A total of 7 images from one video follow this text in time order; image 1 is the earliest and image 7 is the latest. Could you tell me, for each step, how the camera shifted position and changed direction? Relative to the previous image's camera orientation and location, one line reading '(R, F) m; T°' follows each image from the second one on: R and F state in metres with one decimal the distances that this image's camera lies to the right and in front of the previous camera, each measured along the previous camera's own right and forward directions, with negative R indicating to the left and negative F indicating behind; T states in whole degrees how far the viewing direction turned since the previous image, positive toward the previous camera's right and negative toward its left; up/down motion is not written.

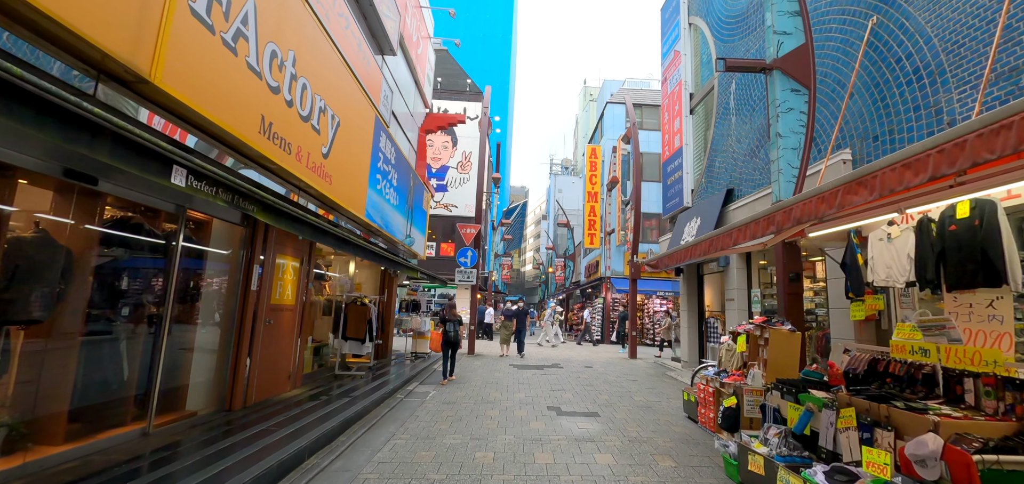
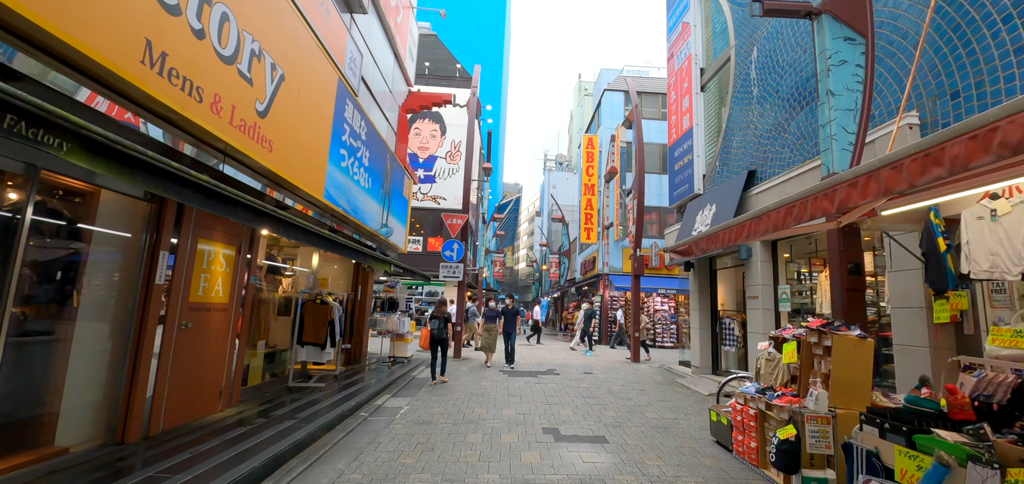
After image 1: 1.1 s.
(+0.1, +1.3) m; +1°
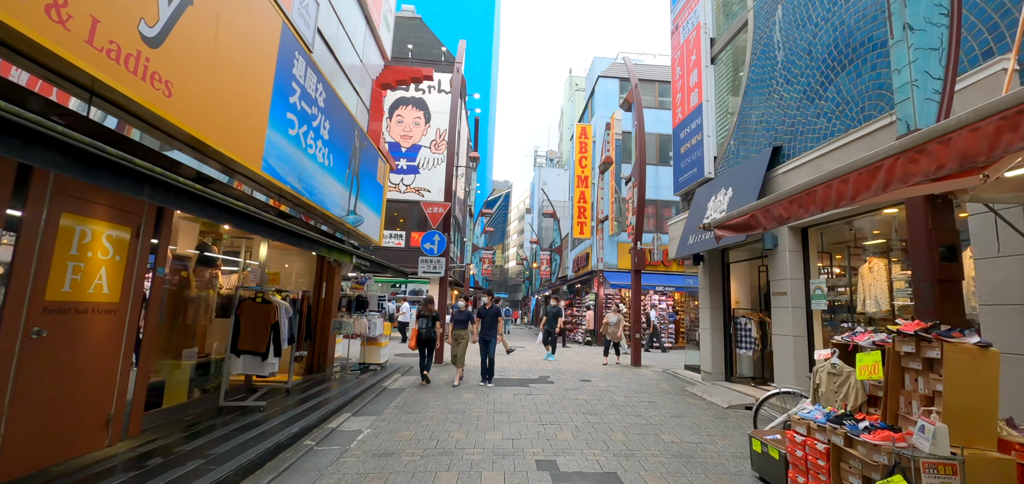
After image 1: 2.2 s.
(+0.1, +1.2) m; +1°
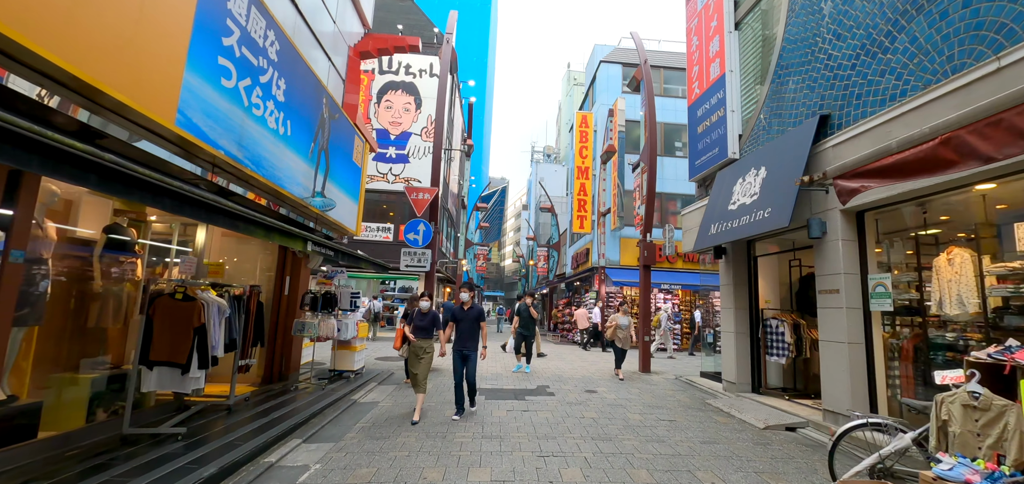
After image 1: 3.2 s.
(0.0, +1.2) m; 0°
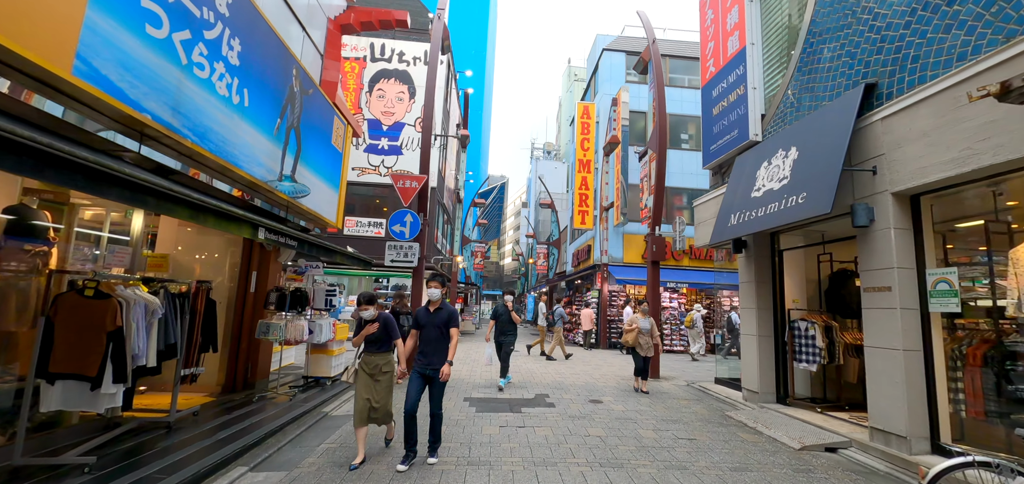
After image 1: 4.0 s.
(+0.1, +0.9) m; 0°
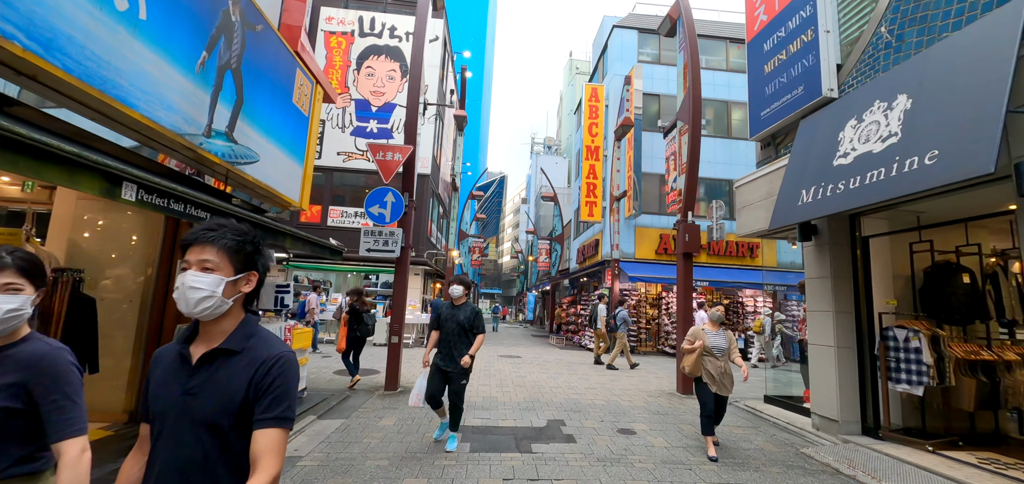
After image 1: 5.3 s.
(-0.1, +1.6) m; 0°
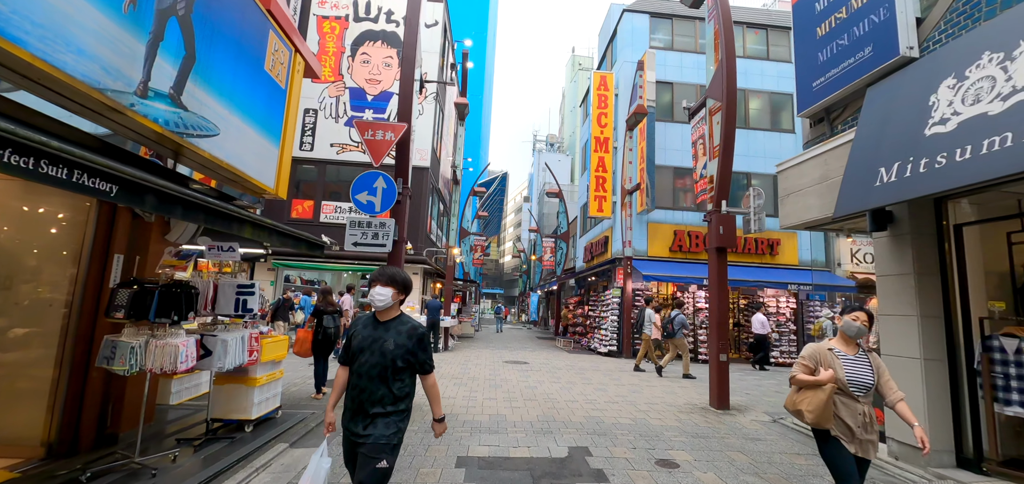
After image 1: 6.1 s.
(-0.1, +1.0) m; 0°
